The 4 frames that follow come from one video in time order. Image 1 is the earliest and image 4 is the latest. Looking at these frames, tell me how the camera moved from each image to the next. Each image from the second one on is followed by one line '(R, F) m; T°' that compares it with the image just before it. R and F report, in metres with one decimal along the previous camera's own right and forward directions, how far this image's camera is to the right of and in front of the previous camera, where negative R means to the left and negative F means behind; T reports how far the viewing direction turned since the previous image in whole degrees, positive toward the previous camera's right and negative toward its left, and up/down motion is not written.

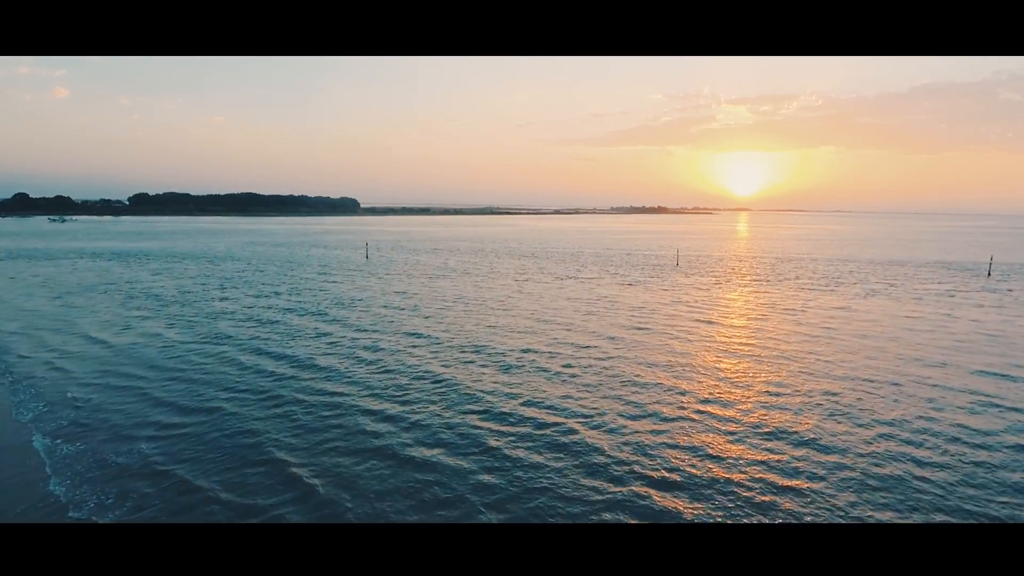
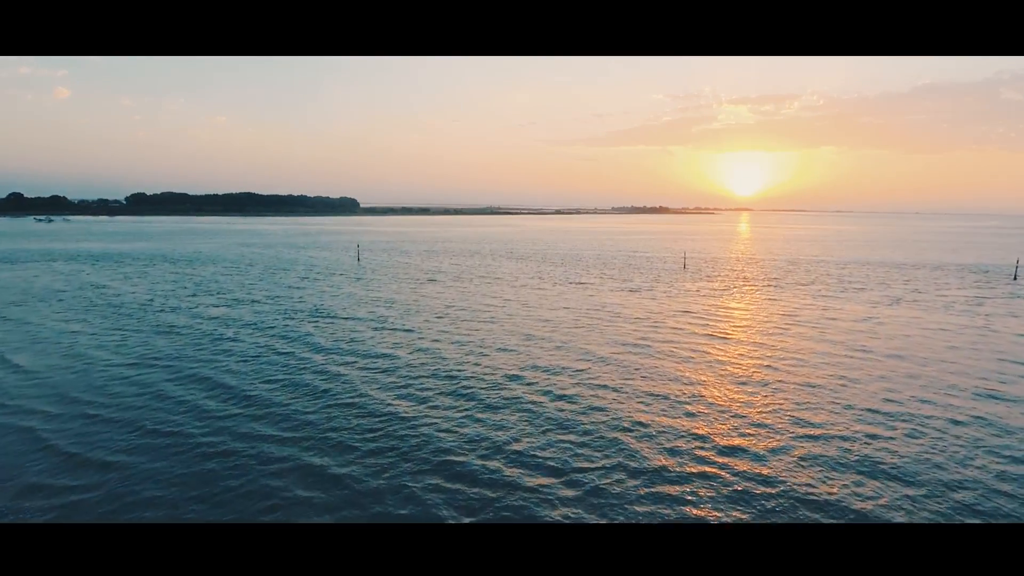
(+0.2, +1.6) m; 0°
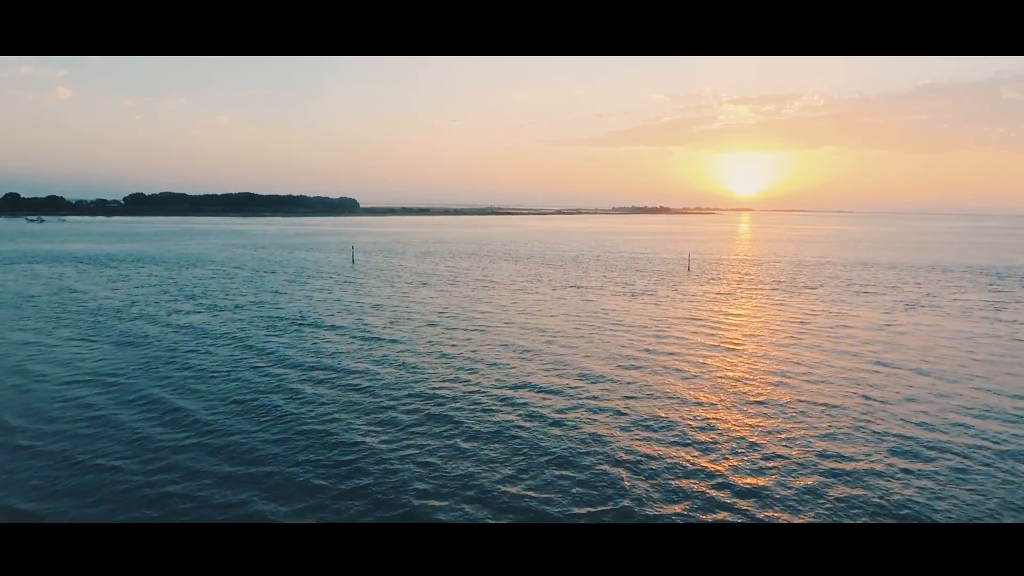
(+0.1, +0.9) m; 0°
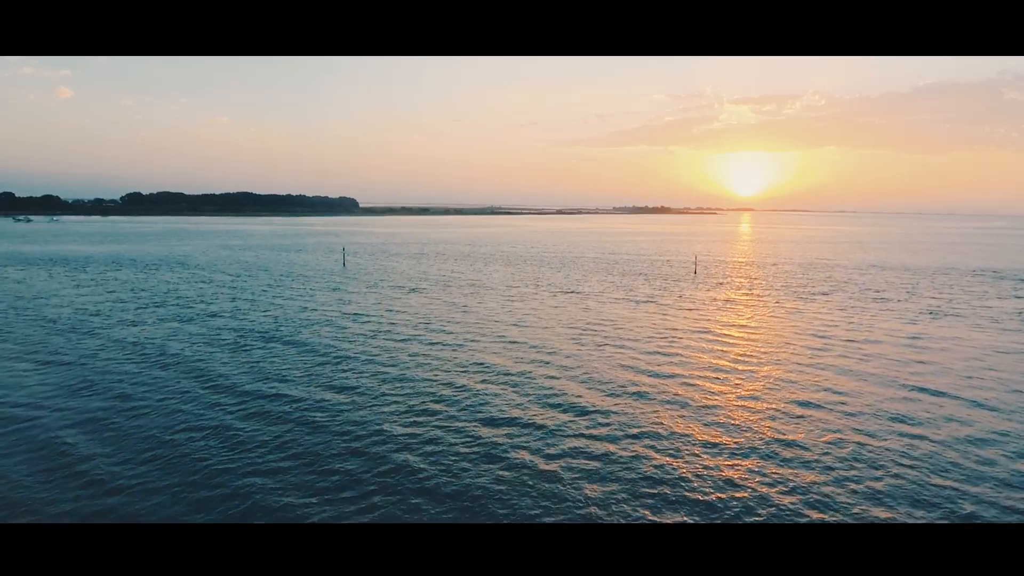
(+0.2, +1.4) m; 0°
